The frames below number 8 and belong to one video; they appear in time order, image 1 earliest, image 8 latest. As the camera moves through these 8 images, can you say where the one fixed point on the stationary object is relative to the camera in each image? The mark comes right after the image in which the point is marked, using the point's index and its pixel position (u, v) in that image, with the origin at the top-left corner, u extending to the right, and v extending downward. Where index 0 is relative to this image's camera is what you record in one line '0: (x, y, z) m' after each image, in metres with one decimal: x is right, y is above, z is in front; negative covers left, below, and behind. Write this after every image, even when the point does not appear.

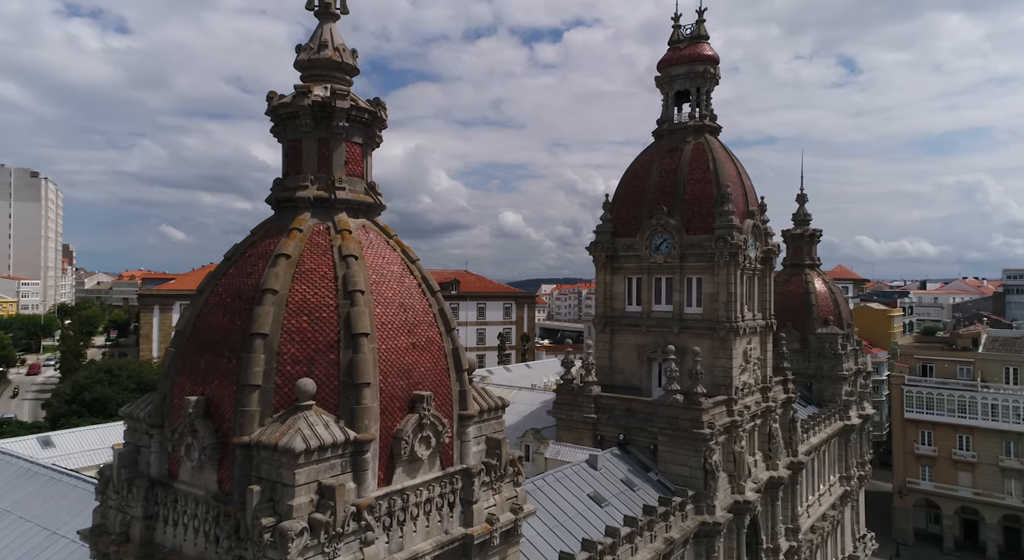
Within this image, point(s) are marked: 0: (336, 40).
0: (-4.2, +5.7, +18.2) m
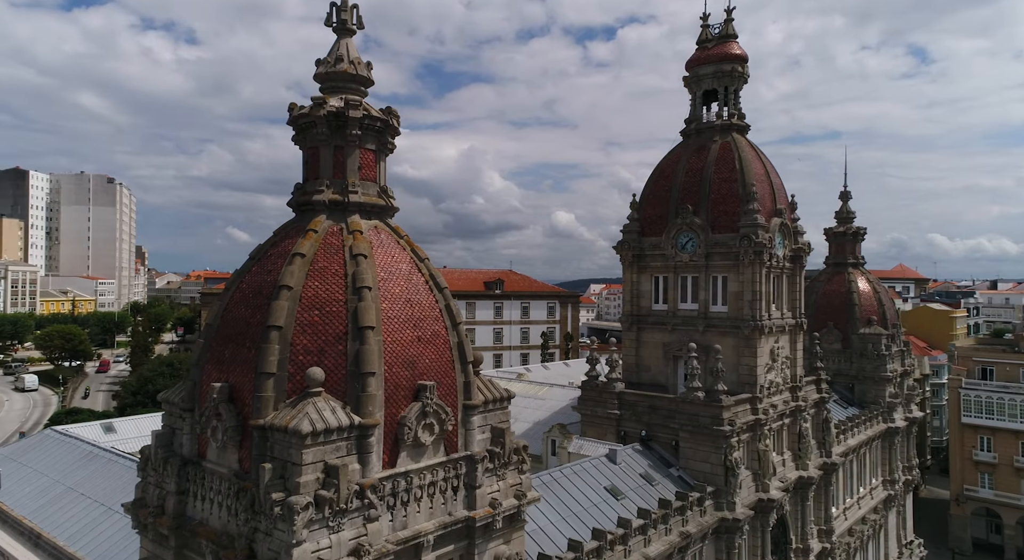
0: (-4.1, +5.8, +19.6) m
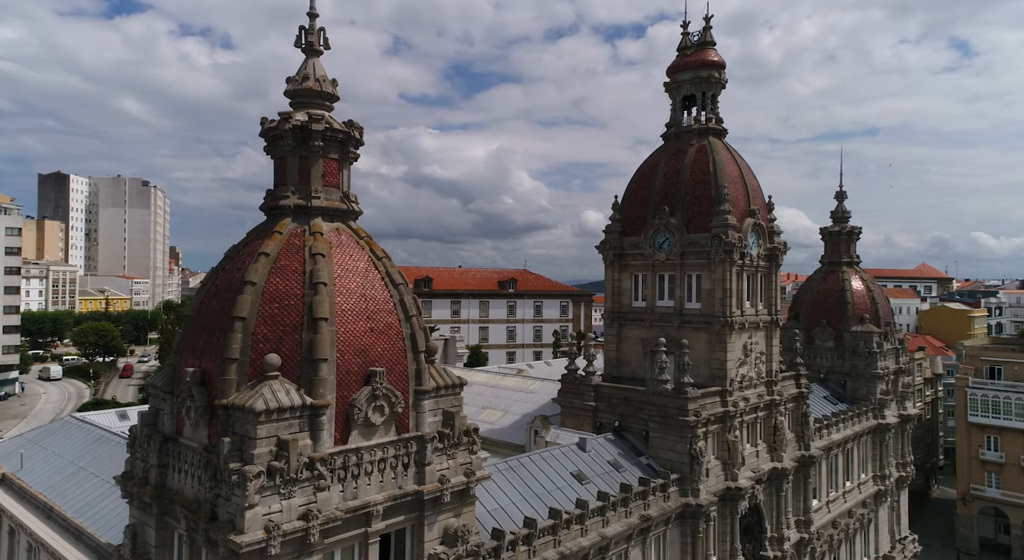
0: (-5.5, +5.9, +21.7) m
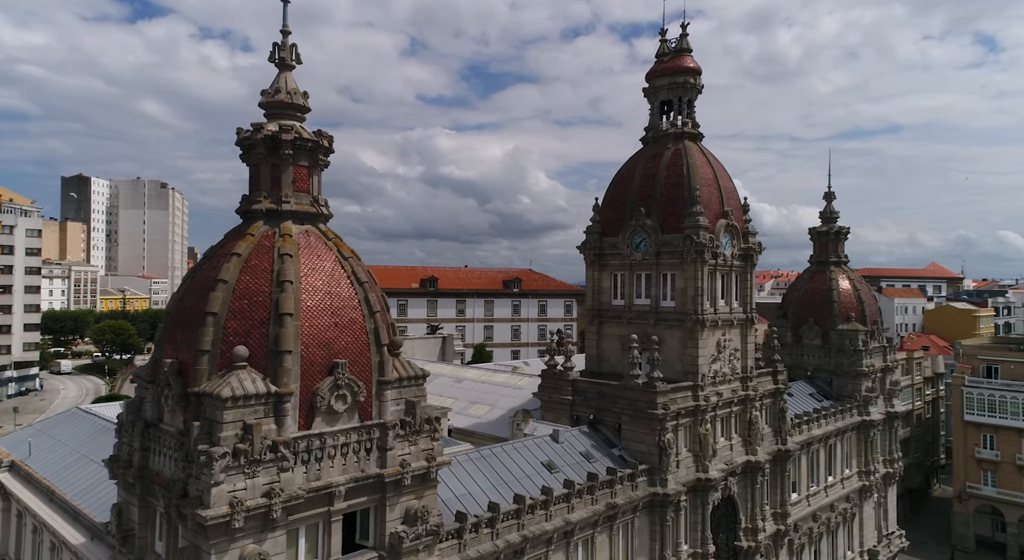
0: (-6.7, +5.9, +23.4) m
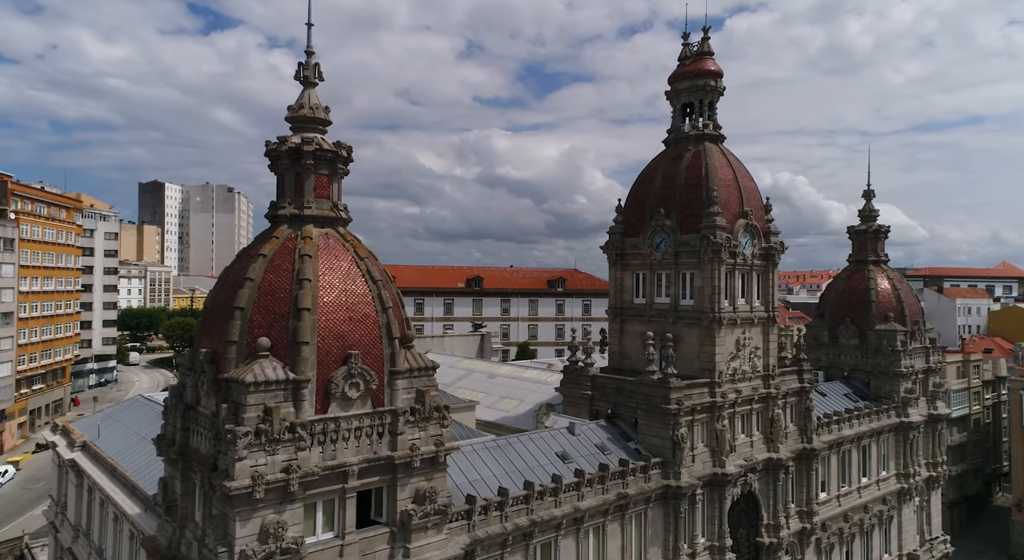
0: (-6.6, +5.9, +25.6) m
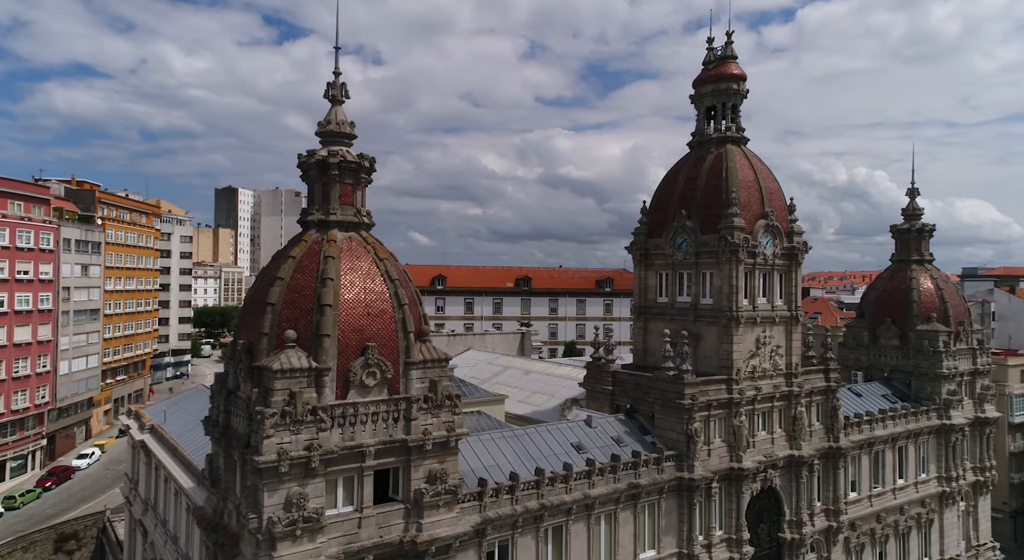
0: (-6.3, +6.0, +28.3) m
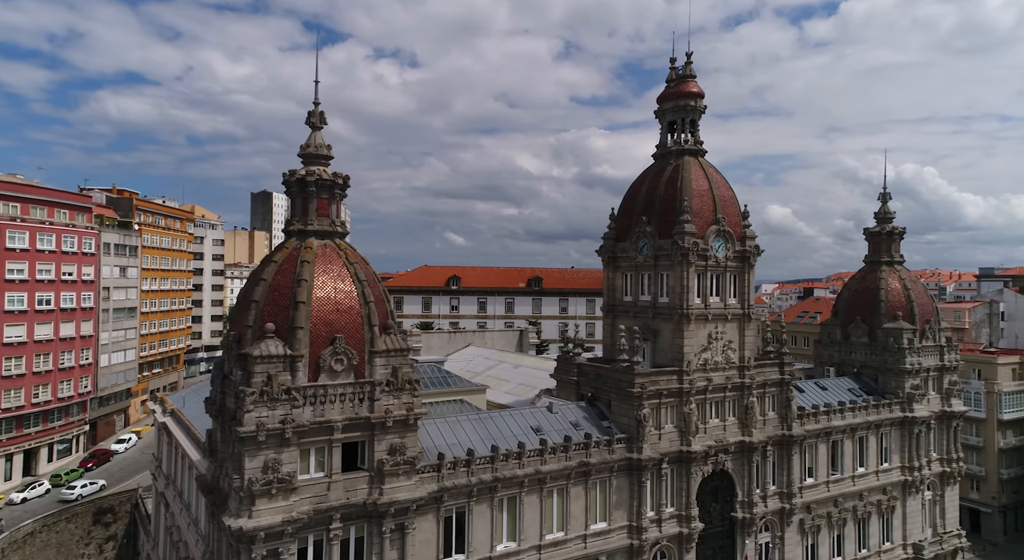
0: (-8.3, +5.9, +33.0) m
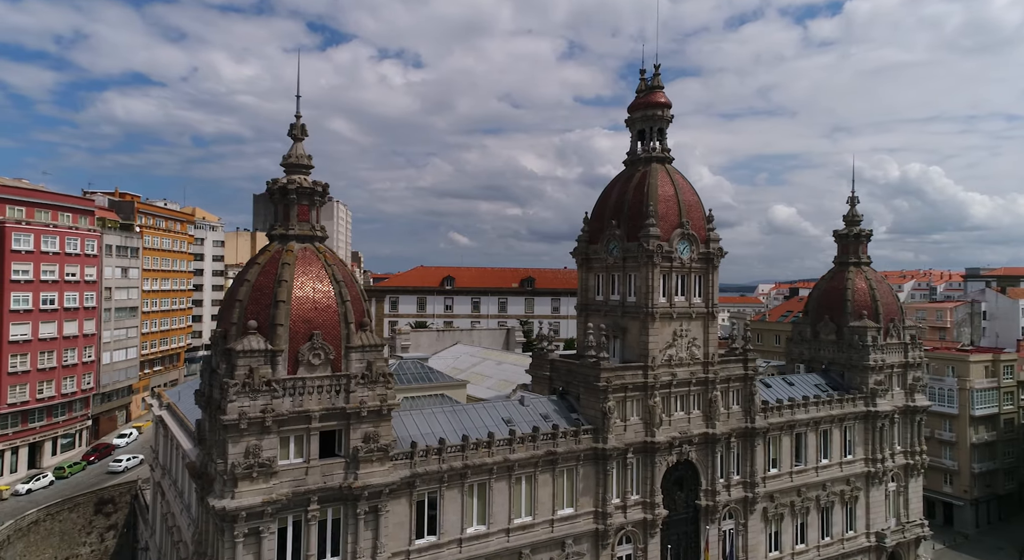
0: (-9.8, +5.9, +35.5) m
